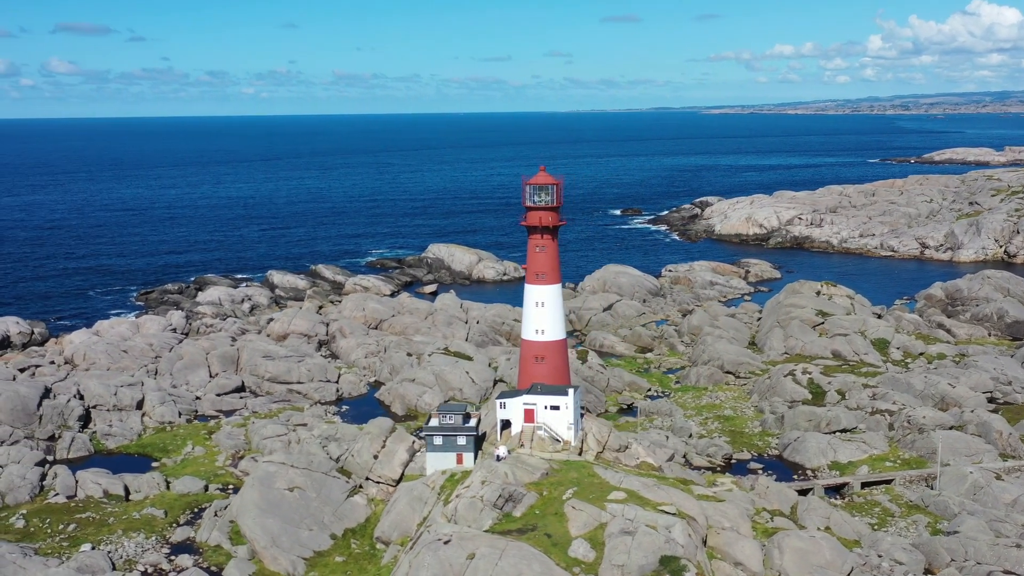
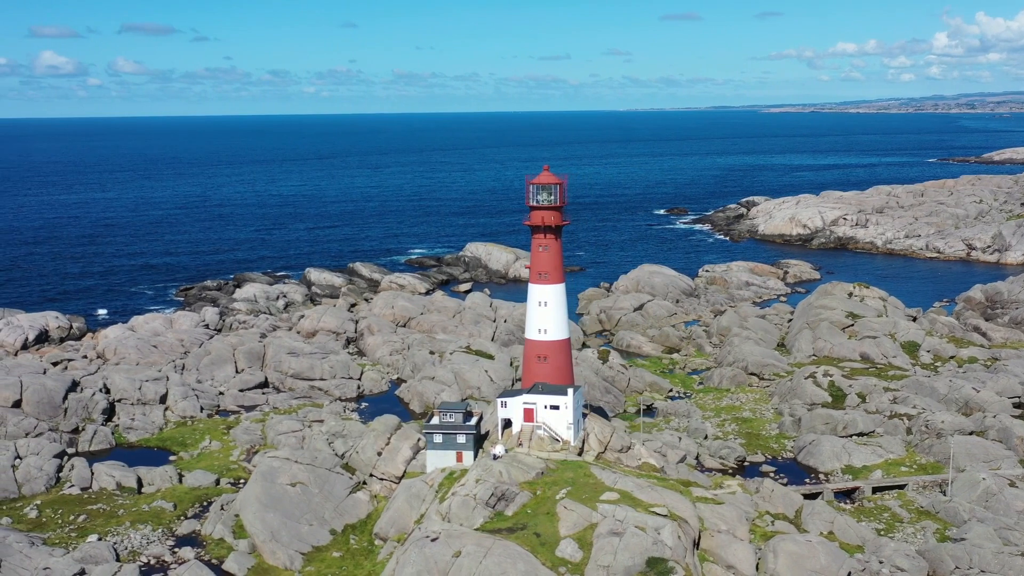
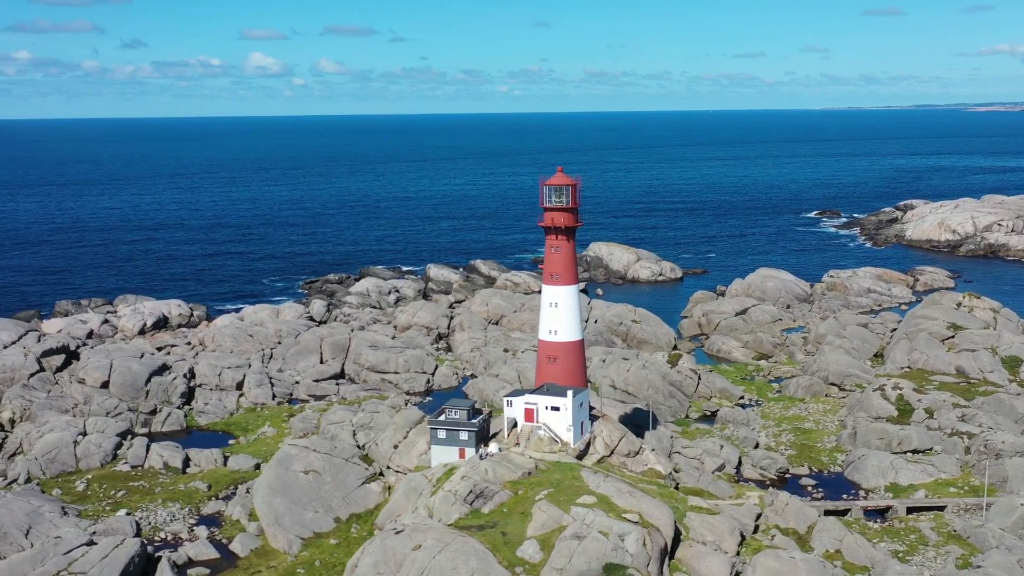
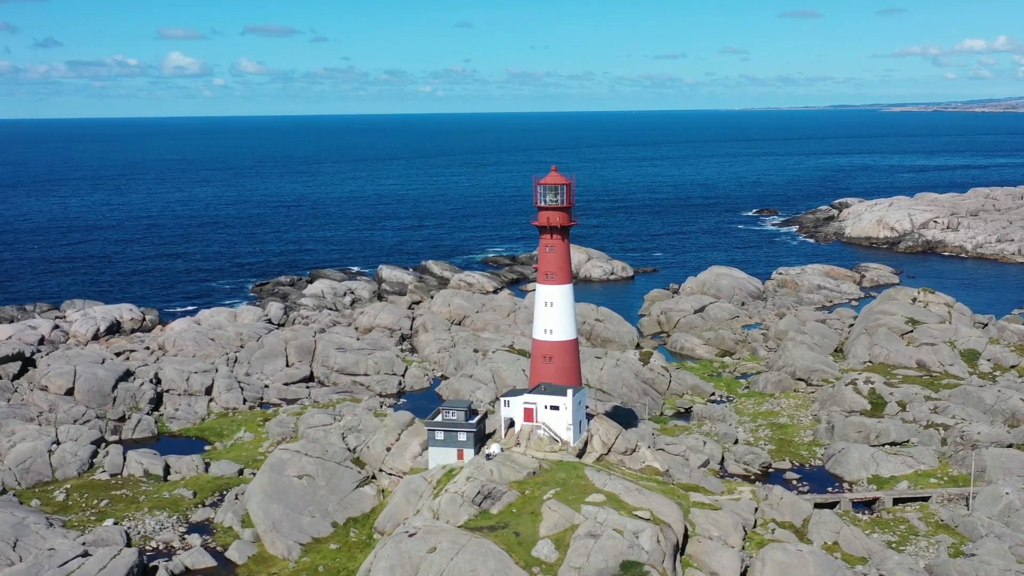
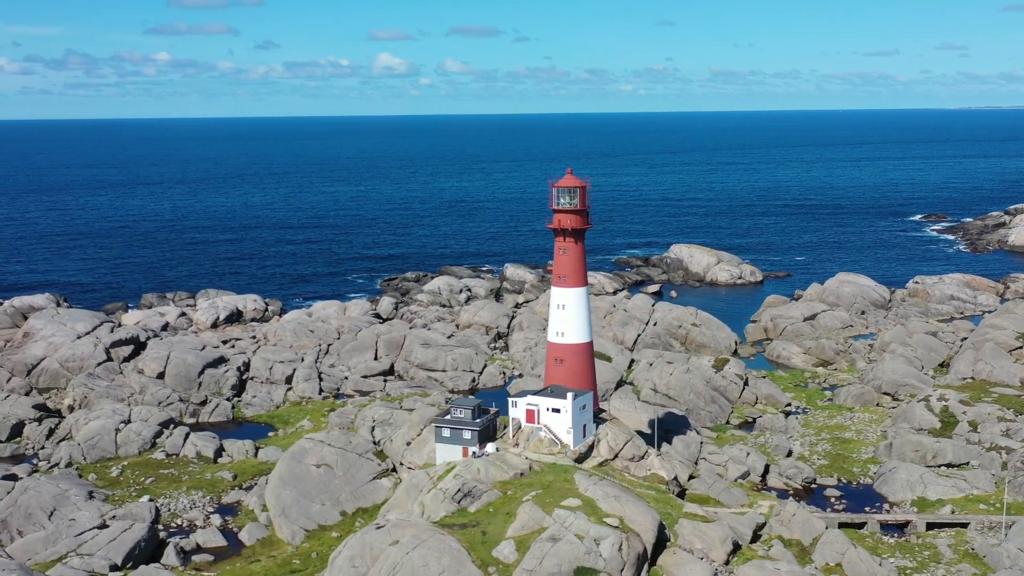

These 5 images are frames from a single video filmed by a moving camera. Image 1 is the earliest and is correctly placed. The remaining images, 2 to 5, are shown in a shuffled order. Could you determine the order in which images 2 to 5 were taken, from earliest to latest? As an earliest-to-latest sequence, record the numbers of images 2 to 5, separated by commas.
2, 4, 3, 5
